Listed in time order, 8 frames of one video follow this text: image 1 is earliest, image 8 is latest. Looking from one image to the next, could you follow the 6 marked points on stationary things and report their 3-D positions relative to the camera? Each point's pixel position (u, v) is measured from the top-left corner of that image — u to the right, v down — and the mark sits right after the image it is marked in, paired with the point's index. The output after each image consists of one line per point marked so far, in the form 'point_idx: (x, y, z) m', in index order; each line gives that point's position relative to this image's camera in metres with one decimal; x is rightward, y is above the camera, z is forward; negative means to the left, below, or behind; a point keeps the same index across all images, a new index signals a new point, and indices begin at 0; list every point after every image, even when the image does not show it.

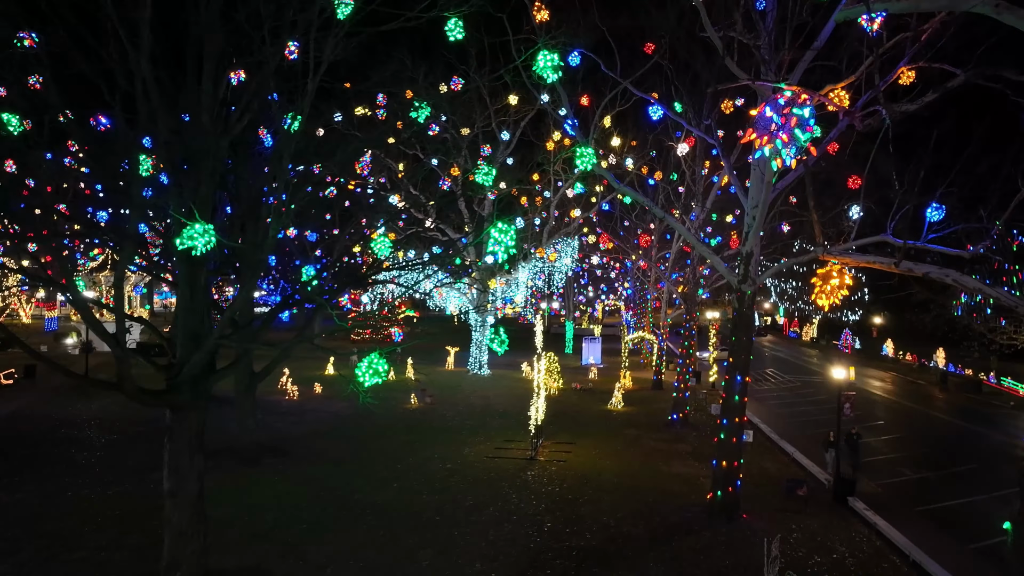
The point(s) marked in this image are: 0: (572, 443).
0: (+1.2, -3.2, +14.2) m
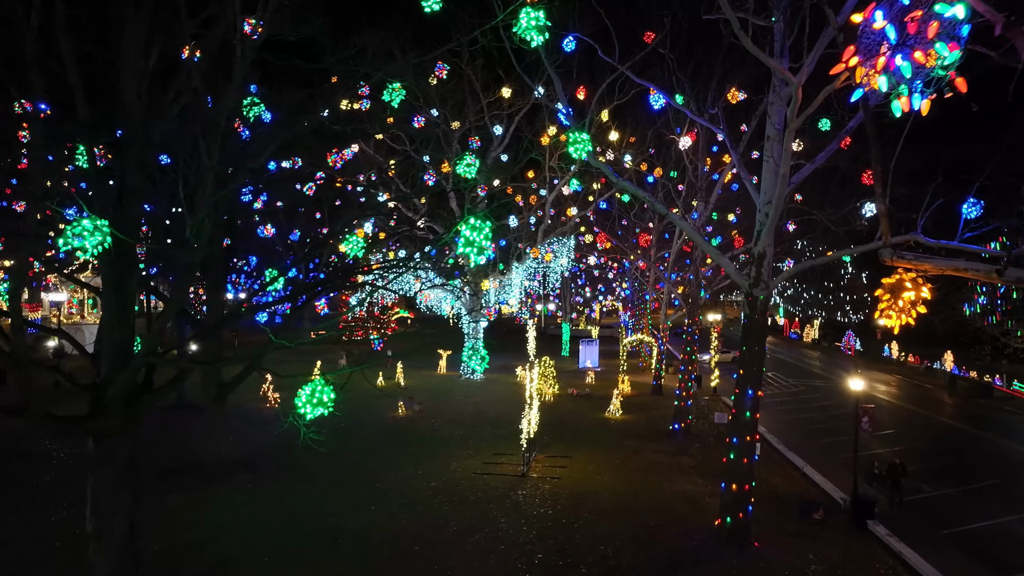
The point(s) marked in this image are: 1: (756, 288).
0: (+1.1, -3.3, +13.3) m
1: (+3.1, 0.0, +8.9) m
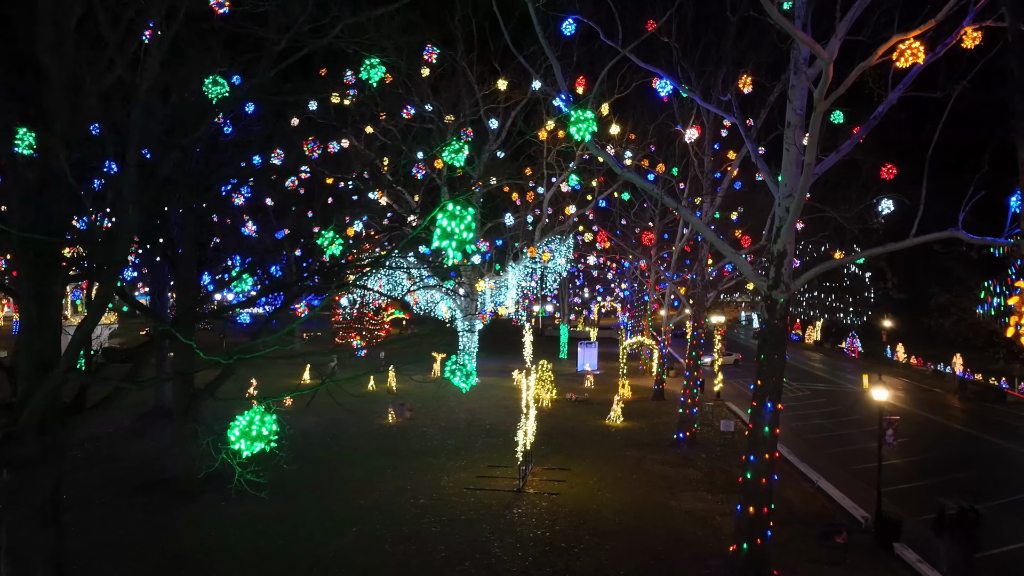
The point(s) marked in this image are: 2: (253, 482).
0: (+1.0, -3.3, +12.4) m
1: (+3.1, 0.0, +8.0) m
2: (-4.4, -3.2, +11.4) m
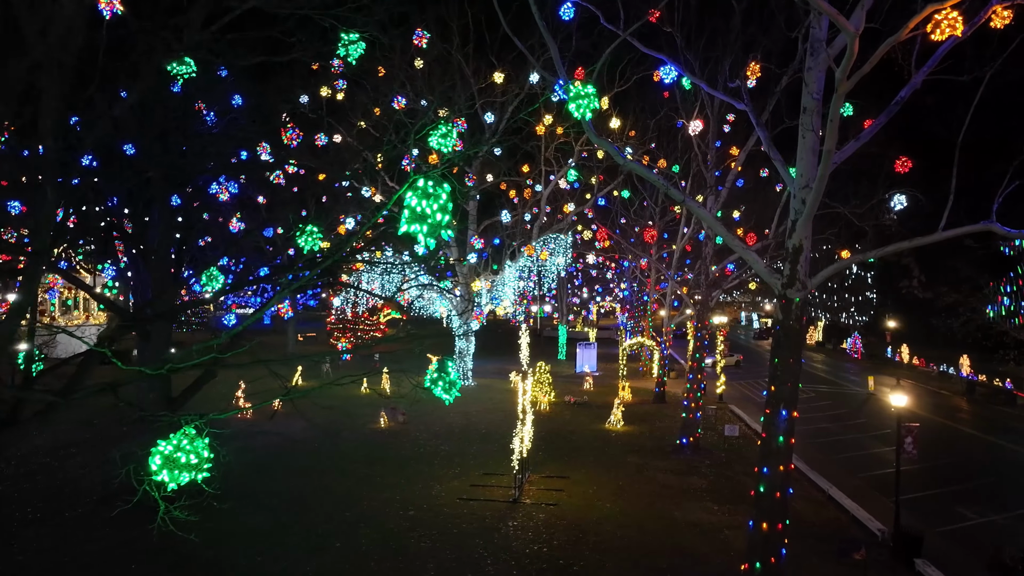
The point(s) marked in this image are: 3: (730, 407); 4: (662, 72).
0: (+0.9, -3.3, +11.8) m
1: (+3.0, 0.0, +7.5) m
2: (-4.4, -3.2, +10.8) m
3: (+6.3, -3.4, +19.8) m
4: (+2.3, +3.3, +10.4) m
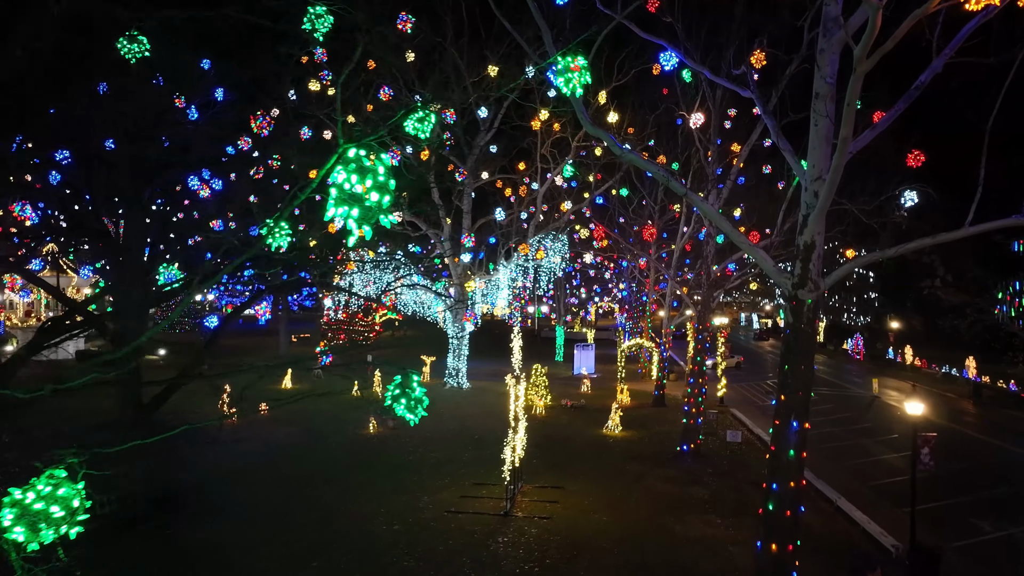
0: (+0.8, -3.3, +11.2) m
1: (+2.9, 0.0, +6.9) m
2: (-4.6, -3.2, +10.2) m
3: (+6.1, -3.4, +19.3) m
4: (+2.1, +3.3, +9.8) m
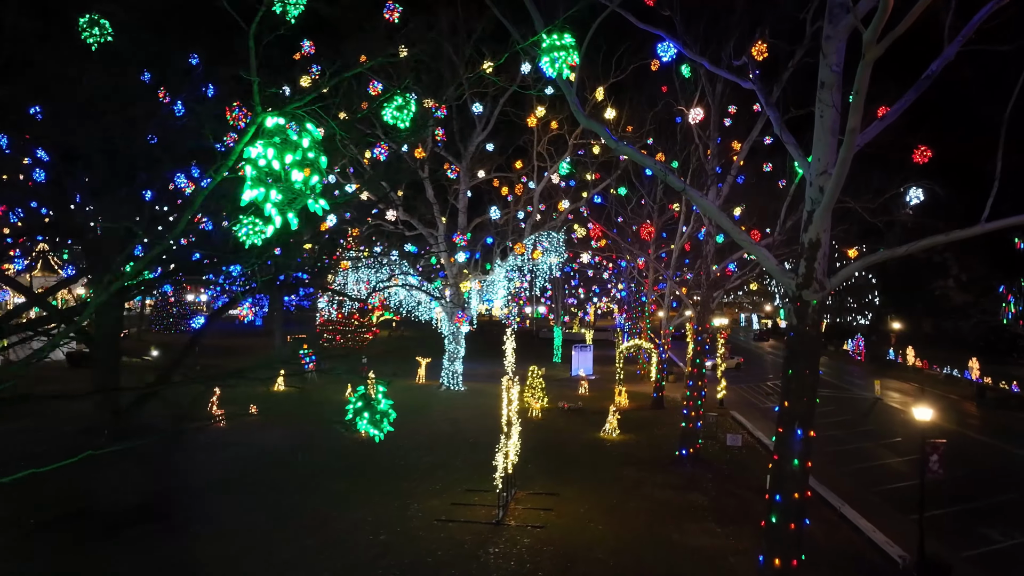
0: (+0.7, -3.3, +10.9) m
1: (+2.8, 0.0, +6.5) m
2: (-4.7, -3.2, +9.8) m
3: (+6.0, -3.4, +18.9) m
4: (+2.0, +3.3, +9.5) m
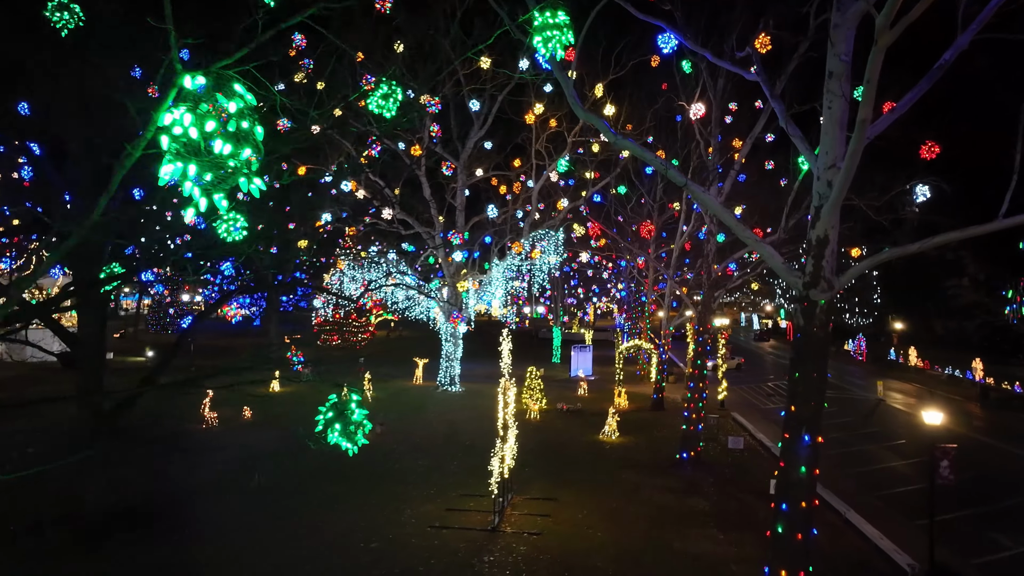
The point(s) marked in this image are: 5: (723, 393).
0: (+0.6, -3.3, +10.6) m
1: (+2.7, 0.0, +6.2) m
2: (-4.7, -3.2, +9.6) m
3: (+6.0, -3.4, +18.6) m
4: (+2.0, +3.3, +9.2) m
5: (+6.0, -3.0, +19.7) m
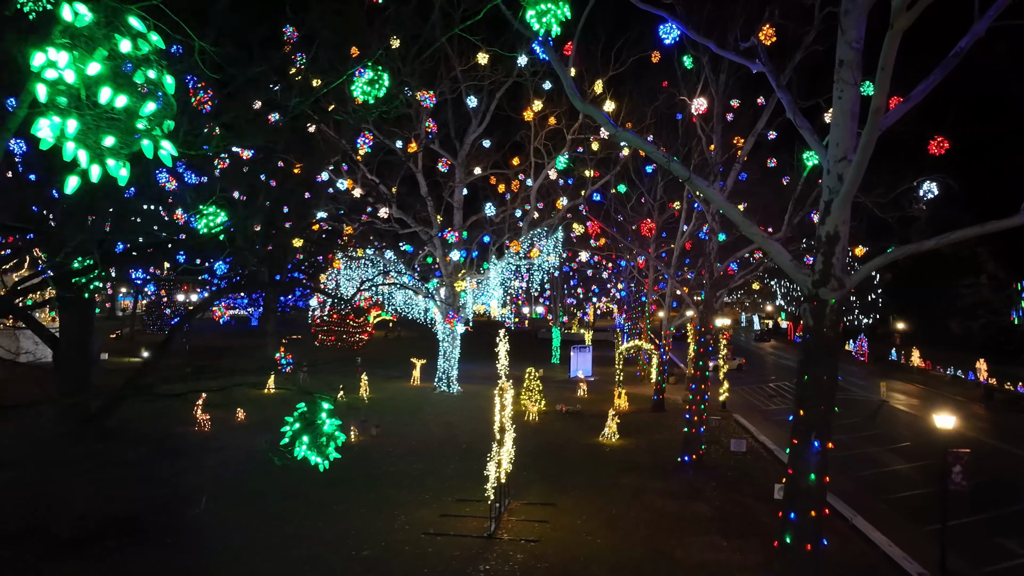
0: (+0.6, -3.3, +10.3) m
1: (+2.7, 0.0, +5.9) m
2: (-4.8, -3.2, +9.3) m
3: (+5.9, -3.4, +18.3) m
4: (+1.9, +3.3, +8.9) m
5: (+6.0, -3.0, +19.4) m
